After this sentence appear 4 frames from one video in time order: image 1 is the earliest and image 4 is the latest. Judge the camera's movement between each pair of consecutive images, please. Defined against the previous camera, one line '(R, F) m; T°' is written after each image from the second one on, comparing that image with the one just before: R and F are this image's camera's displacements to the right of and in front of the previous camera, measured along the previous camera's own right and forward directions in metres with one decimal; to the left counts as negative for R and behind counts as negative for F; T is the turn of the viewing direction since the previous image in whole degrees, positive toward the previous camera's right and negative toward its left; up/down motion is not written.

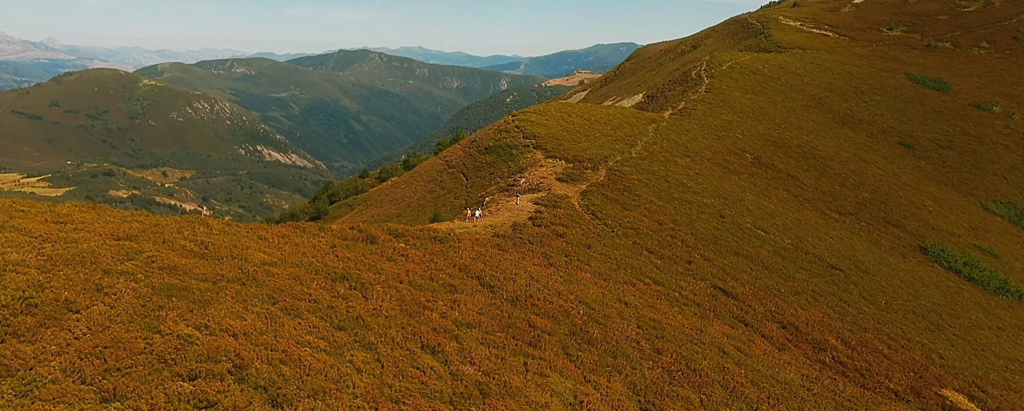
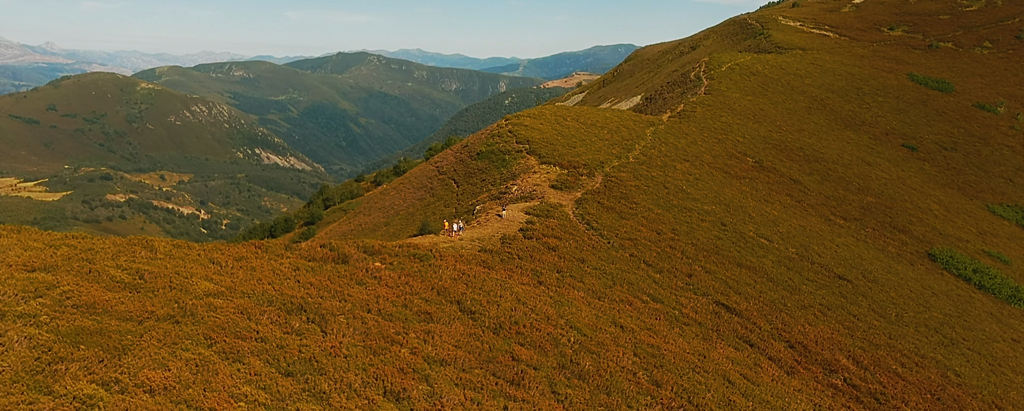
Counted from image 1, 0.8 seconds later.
(+0.5, +2.1) m; 0°
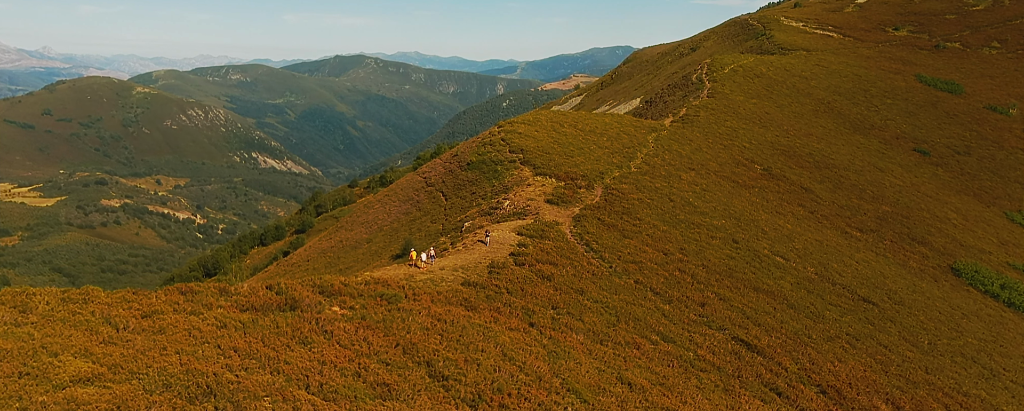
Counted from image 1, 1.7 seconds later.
(+0.4, +4.0) m; 0°
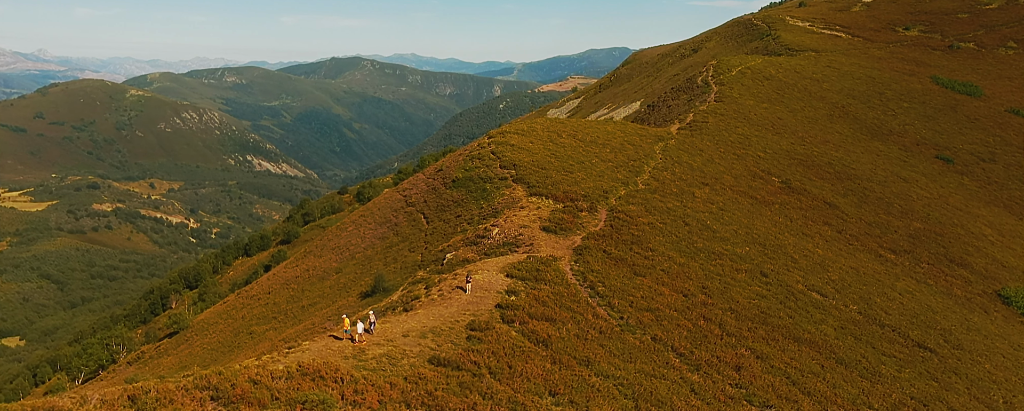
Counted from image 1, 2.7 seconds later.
(+0.4, +6.3) m; 0°
